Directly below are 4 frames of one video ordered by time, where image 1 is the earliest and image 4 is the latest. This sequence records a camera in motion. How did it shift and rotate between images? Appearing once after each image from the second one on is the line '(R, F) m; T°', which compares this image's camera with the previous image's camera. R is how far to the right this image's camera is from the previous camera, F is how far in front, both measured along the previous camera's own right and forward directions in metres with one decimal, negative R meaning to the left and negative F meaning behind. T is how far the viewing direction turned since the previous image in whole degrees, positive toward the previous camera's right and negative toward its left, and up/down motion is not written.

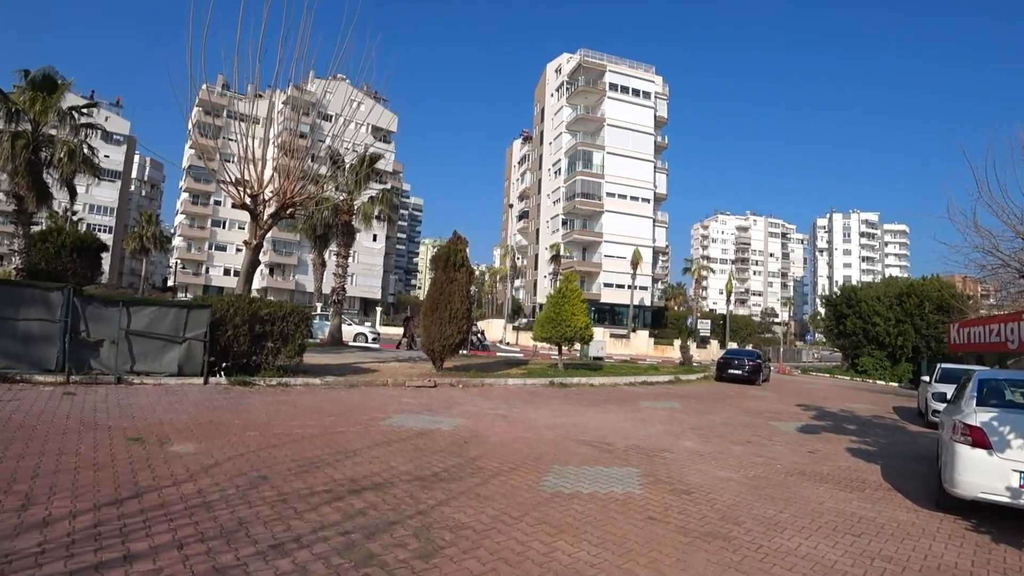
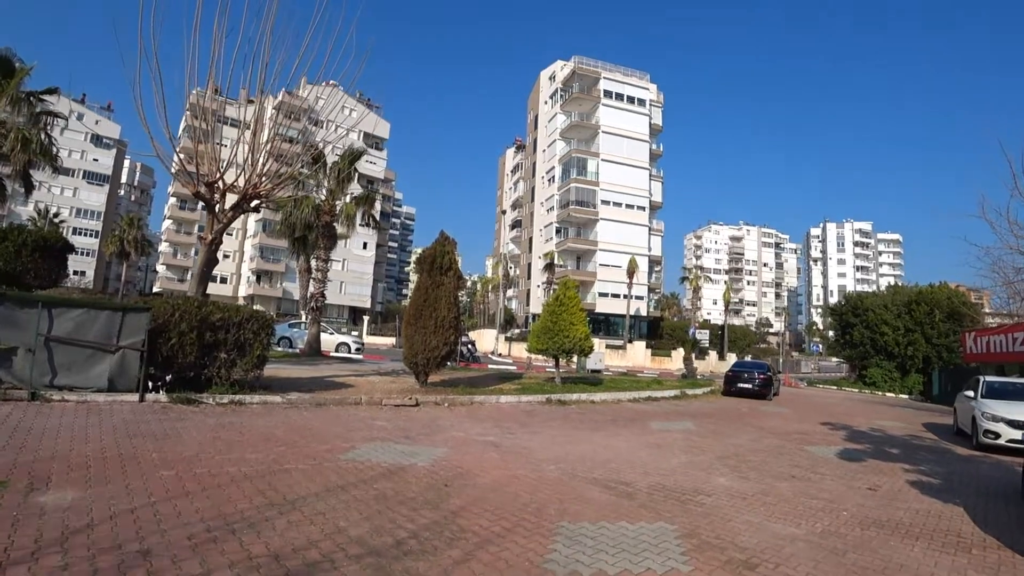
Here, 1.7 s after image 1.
(0.0, +1.7) m; +1°
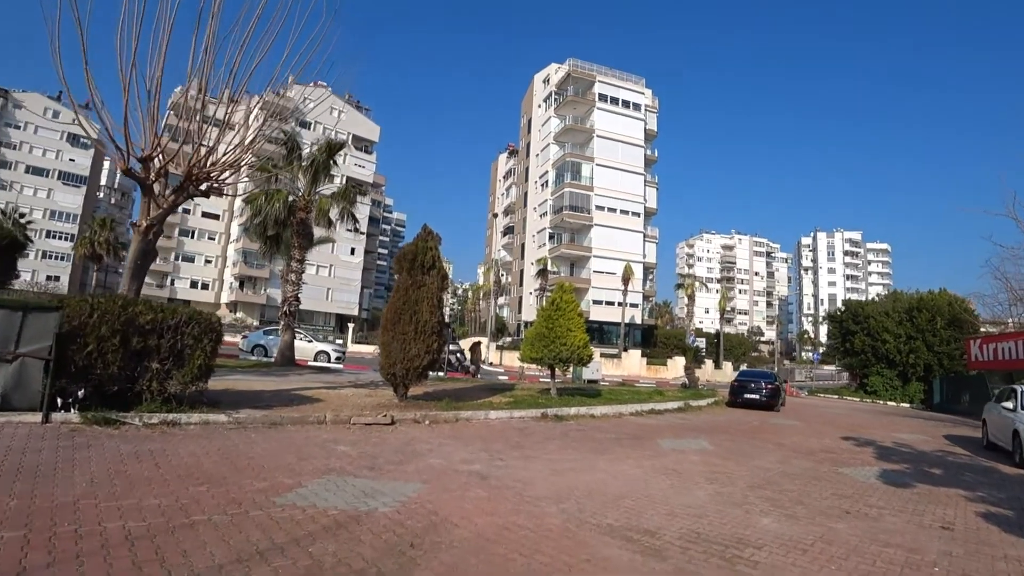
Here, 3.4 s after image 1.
(0.0, +1.5) m; +1°
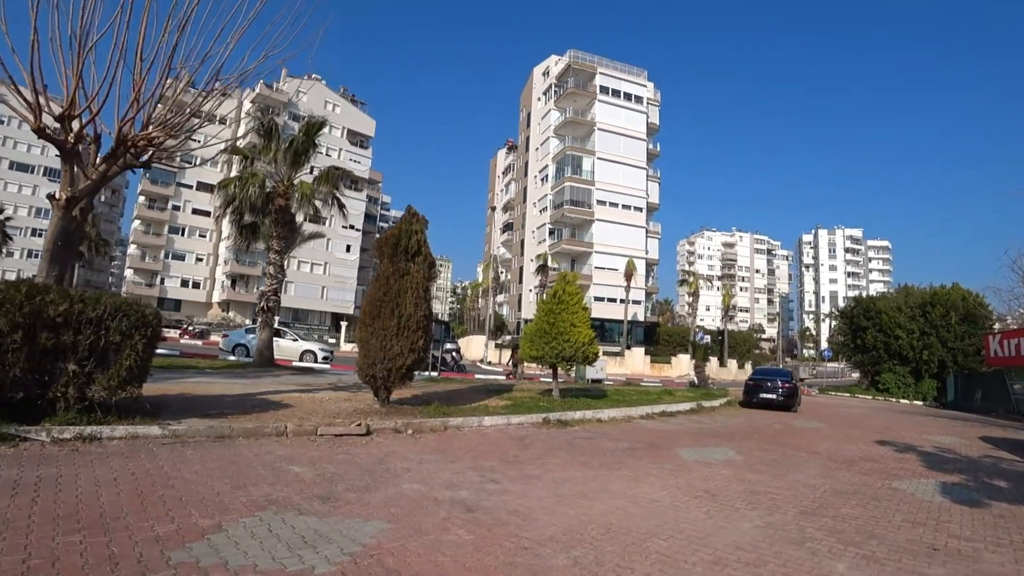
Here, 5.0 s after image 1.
(0.0, +1.5) m; 0°
